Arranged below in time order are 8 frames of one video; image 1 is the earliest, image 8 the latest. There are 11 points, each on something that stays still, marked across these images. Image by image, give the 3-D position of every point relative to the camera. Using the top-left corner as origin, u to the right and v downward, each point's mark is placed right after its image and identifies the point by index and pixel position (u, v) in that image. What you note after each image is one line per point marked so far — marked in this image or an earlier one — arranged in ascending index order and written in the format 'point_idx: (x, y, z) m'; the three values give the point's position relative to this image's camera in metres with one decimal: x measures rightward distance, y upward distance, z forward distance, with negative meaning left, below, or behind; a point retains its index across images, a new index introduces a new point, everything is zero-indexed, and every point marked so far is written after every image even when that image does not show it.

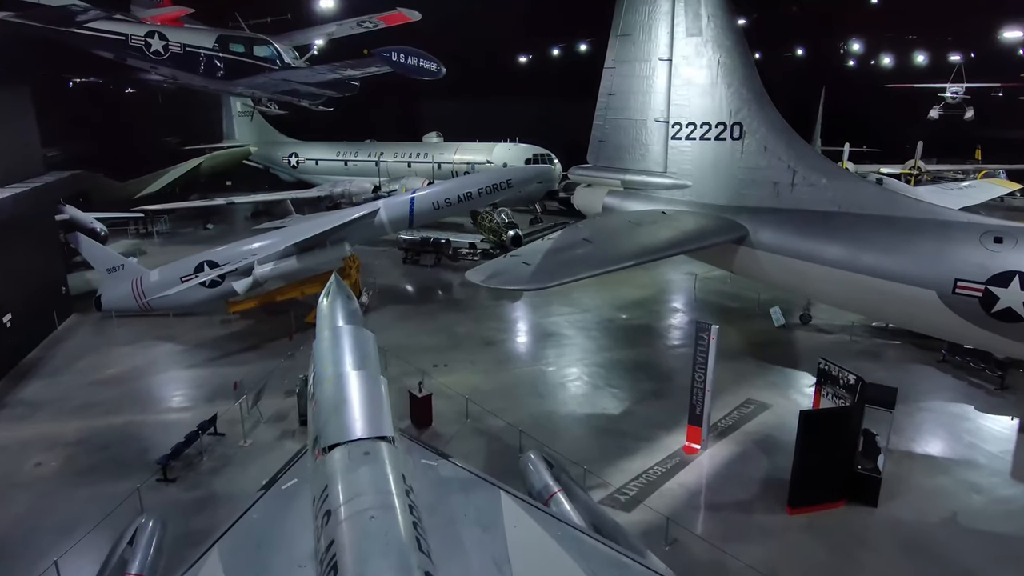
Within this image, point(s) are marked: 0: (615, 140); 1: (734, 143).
0: (+2.9, +4.1, +10.4) m
1: (+5.6, +3.6, +9.2) m
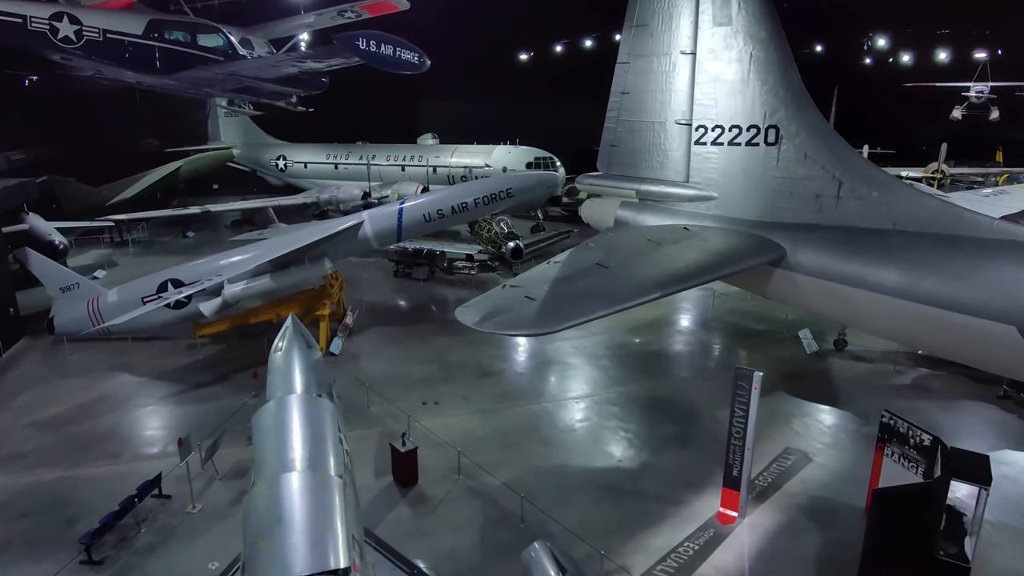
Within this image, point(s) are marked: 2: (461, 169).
0: (+2.9, +3.5, +9.2) m
1: (+5.6, +3.0, +8.0) m
2: (-2.6, +6.1, +19.1) m
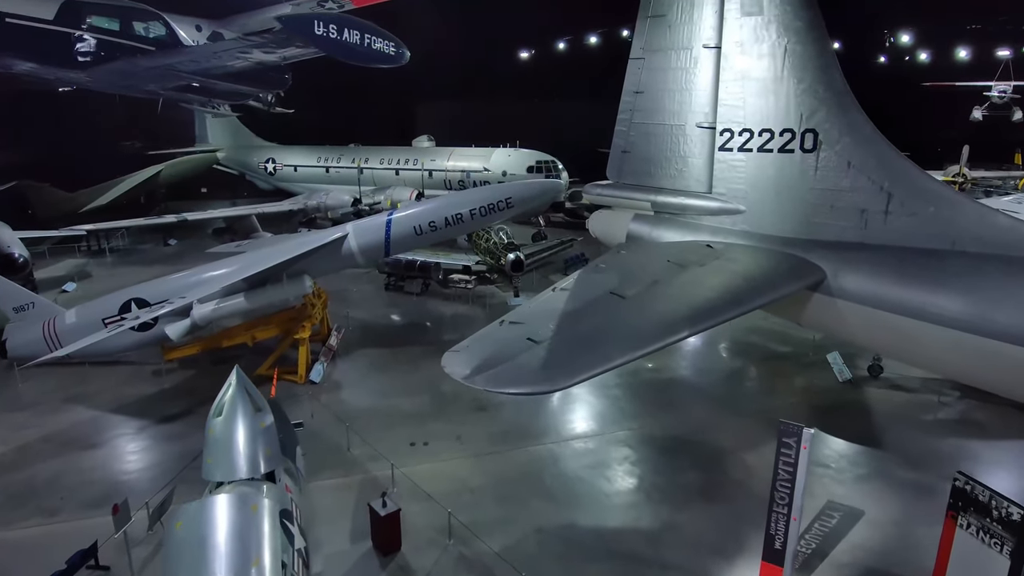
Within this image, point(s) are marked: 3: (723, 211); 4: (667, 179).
0: (+2.9, +3.0, +8.2) m
1: (+5.6, +2.5, +7.0) m
2: (-2.6, +5.6, +18.1) m
3: (+4.3, +1.6, +7.5) m
4: (+3.4, +2.4, +8.0) m
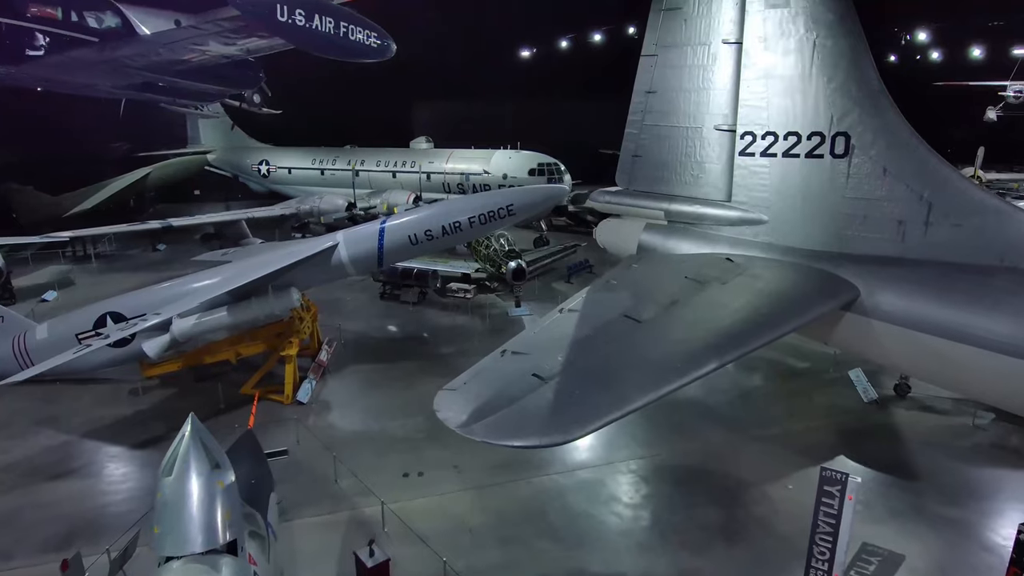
0: (+3.0, +2.7, +7.6) m
1: (+5.6, +2.2, +6.4) m
2: (-2.6, +5.3, +17.5) m
3: (+4.3, +1.3, +6.9) m
4: (+3.4, +2.1, +7.4) m
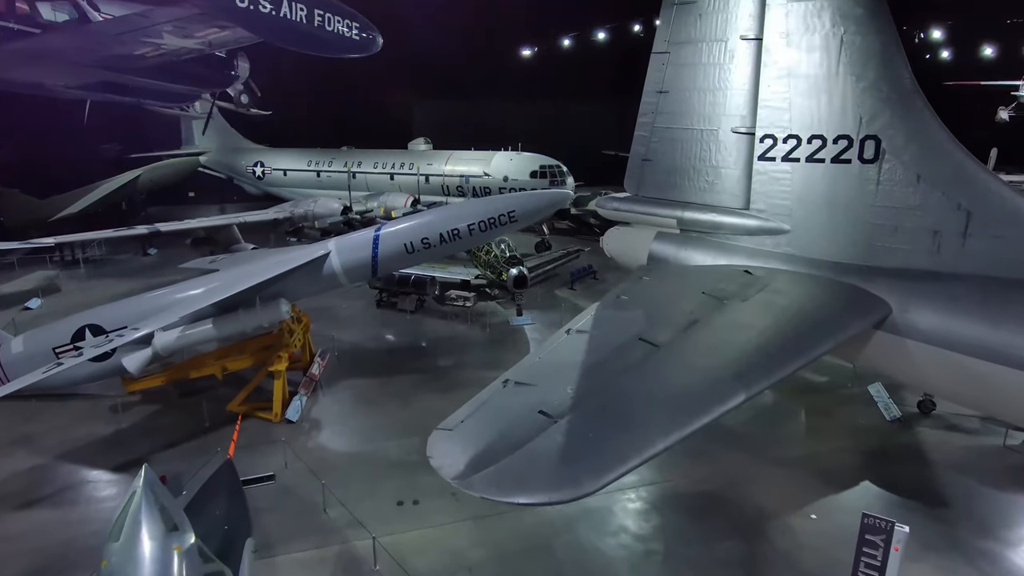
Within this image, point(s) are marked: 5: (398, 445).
0: (+3.0, +2.4, +7.1) m
1: (+5.7, +1.9, +5.9) m
2: (-2.5, +5.1, +17.0) m
3: (+4.4, +1.0, +6.4) m
4: (+3.4, +1.8, +6.9) m
5: (-2.3, -3.2, +7.6) m
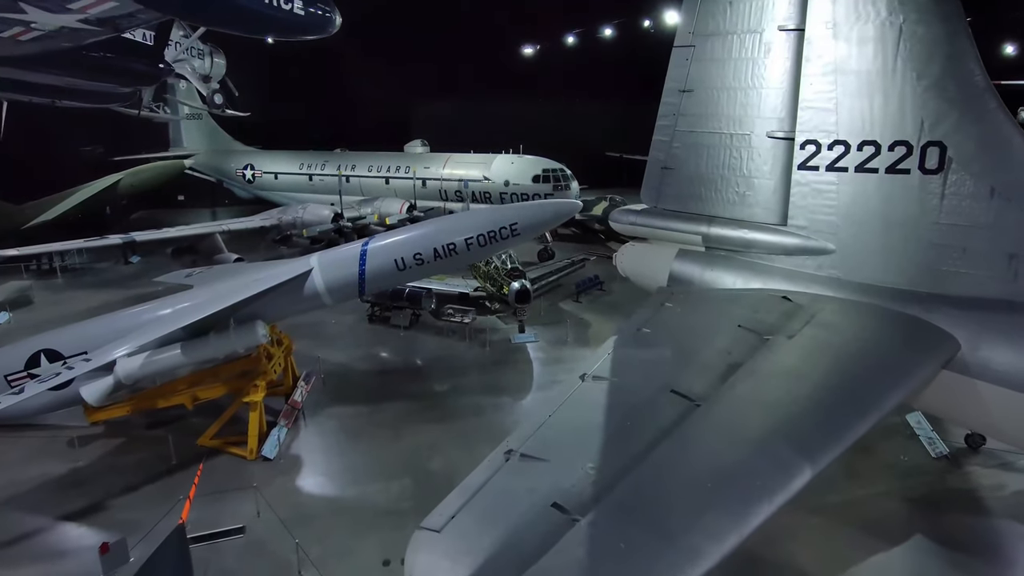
0: (+3.0, +2.0, +6.2) m
1: (+5.7, +1.5, +5.1) m
2: (-2.5, +4.6, +16.2) m
3: (+4.4, +0.6, +5.6) m
4: (+3.5, +1.4, +6.1) m
5: (-2.3, -3.6, +6.7) m
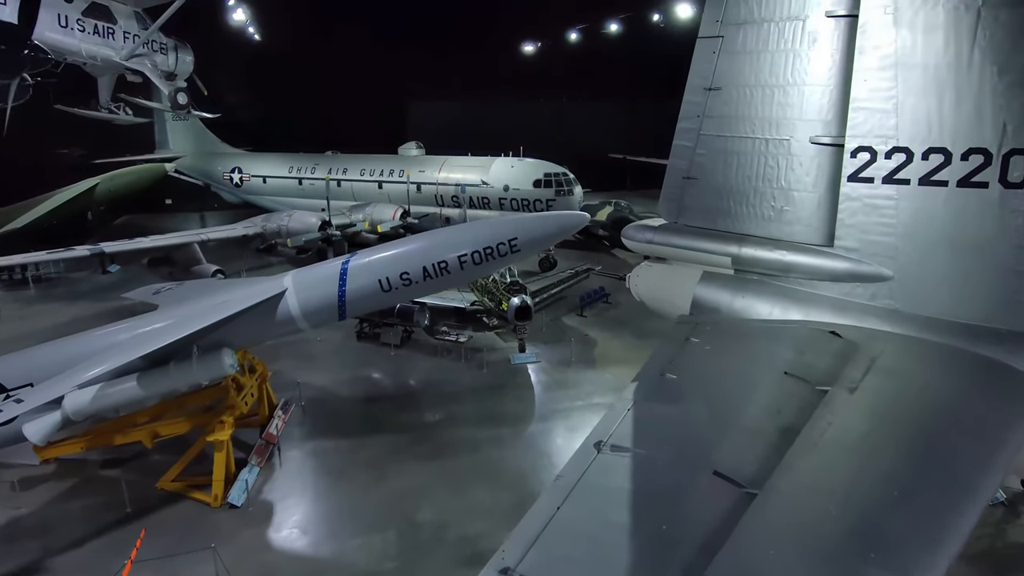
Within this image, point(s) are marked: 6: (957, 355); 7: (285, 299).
0: (+3.0, +1.6, +5.4) m
1: (+5.7, +1.1, +4.2) m
2: (-2.5, +4.2, +15.3) m
3: (+4.4, +0.1, +4.7) m
4: (+3.5, +0.9, +5.2) m
5: (-2.3, -4.0, +5.9) m
6: (+5.0, -0.8, +4.2) m
7: (-4.2, -0.2, +6.8) m
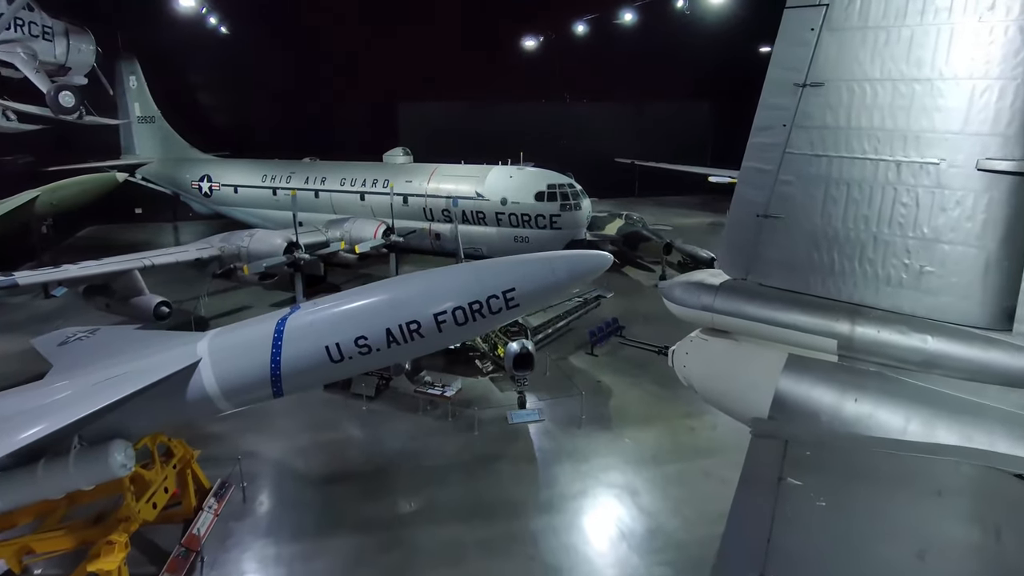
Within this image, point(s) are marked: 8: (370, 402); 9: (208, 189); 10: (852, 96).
0: (+3.0, +0.6, +3.6) m
1: (+5.6, +0.1, +2.4) m
2: (-2.5, +3.3, +13.6) m
3: (+4.3, -0.8, +2.9) m
4: (+3.4, 0.0, +3.4) m
5: (-2.4, -5.0, +4.1) m
6: (+4.9, -1.7, +2.4) m
7: (-4.2, -1.1, +5.1) m
8: (-3.3, -2.6, +8.6) m
9: (-13.5, +4.5, +16.5) m
10: (+3.1, +1.8, +3.4) m
